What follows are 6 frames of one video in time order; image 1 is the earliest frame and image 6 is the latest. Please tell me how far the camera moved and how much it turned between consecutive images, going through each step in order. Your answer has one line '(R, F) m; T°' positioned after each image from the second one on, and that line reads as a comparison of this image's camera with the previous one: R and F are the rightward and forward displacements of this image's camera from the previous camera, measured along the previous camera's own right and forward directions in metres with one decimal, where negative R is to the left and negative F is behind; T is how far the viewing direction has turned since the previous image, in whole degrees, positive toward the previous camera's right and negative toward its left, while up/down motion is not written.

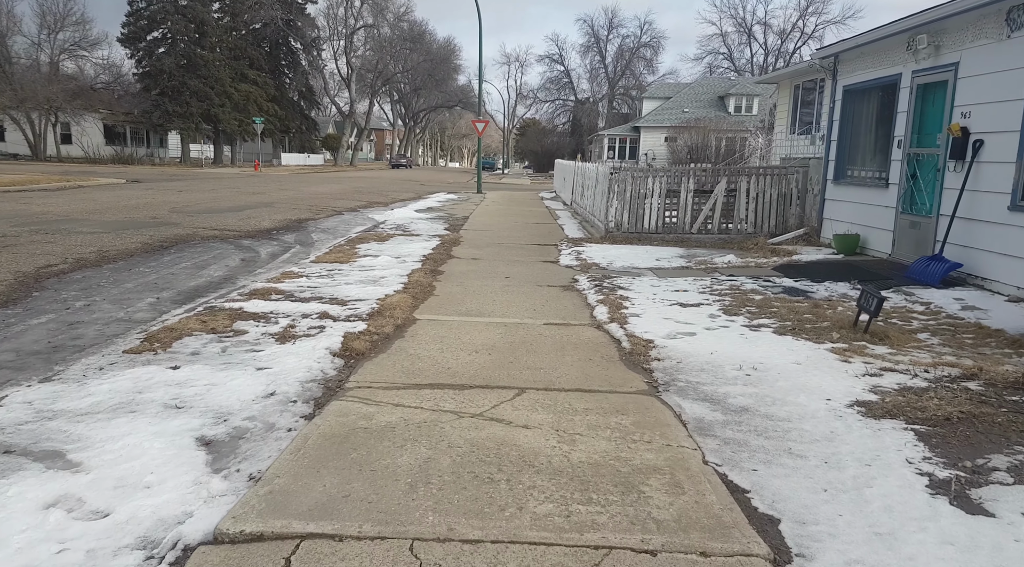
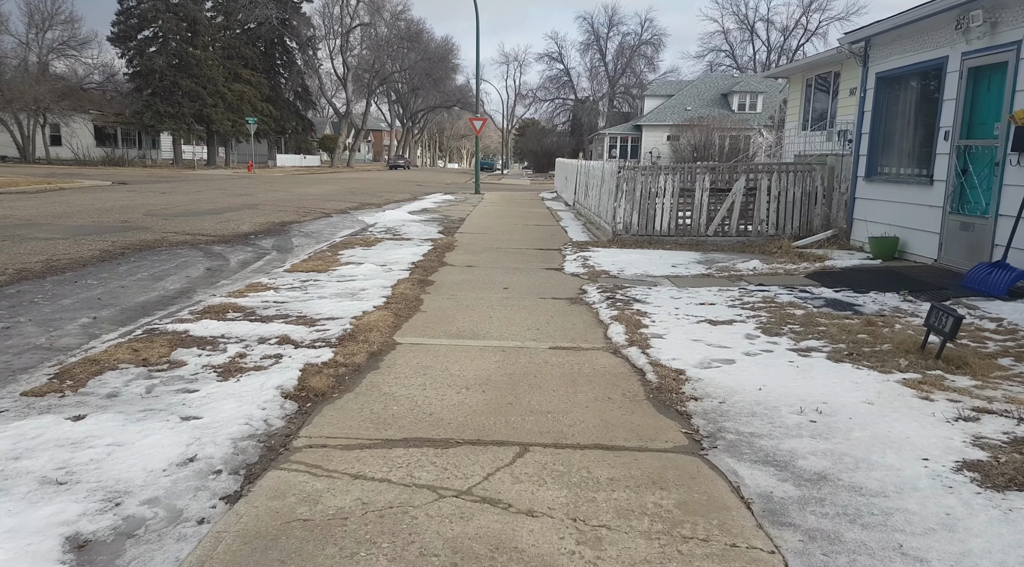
(0.0, +1.2) m; 0°
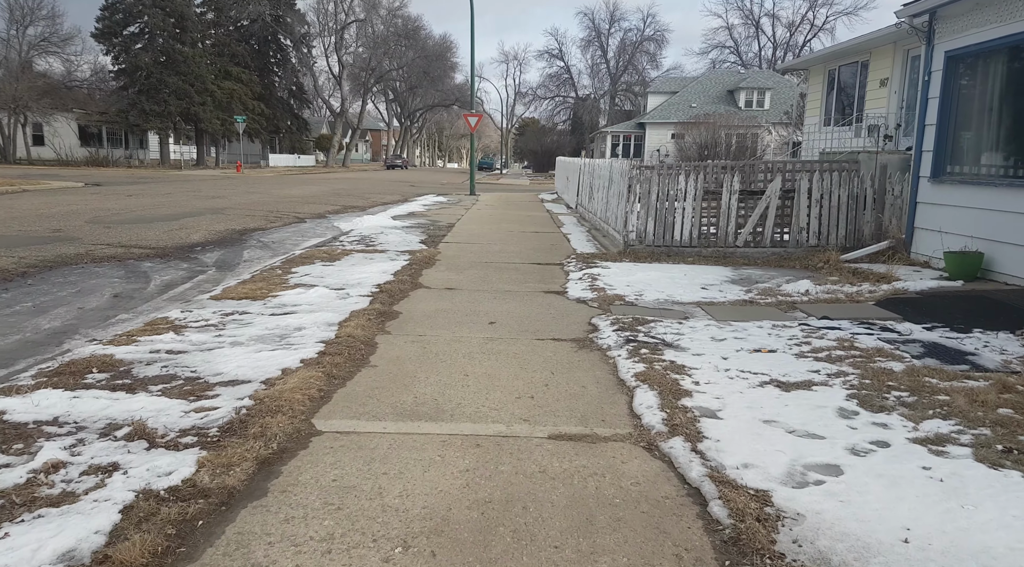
(+0.1, +2.1) m; 0°
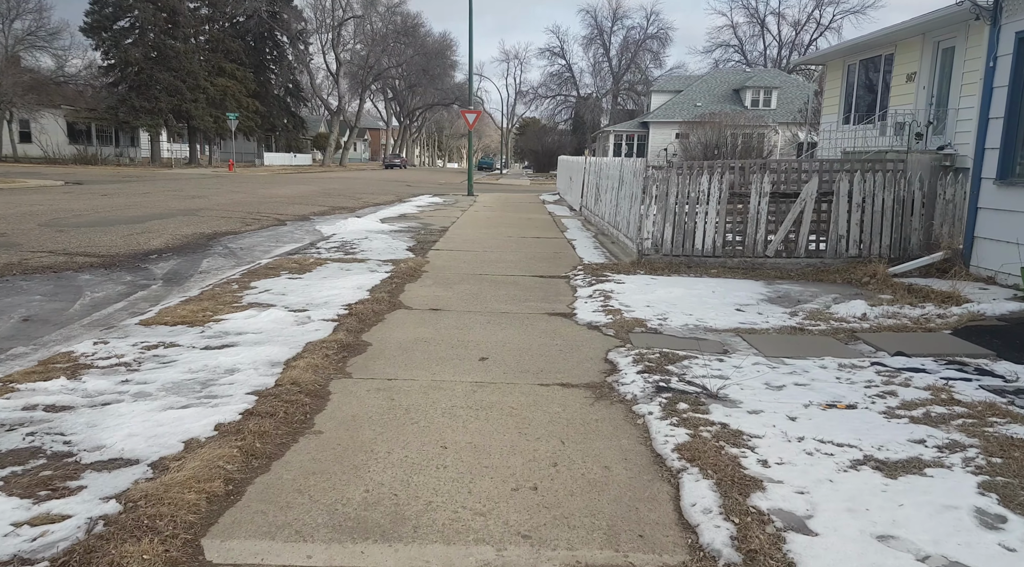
(0.0, +1.4) m; 0°
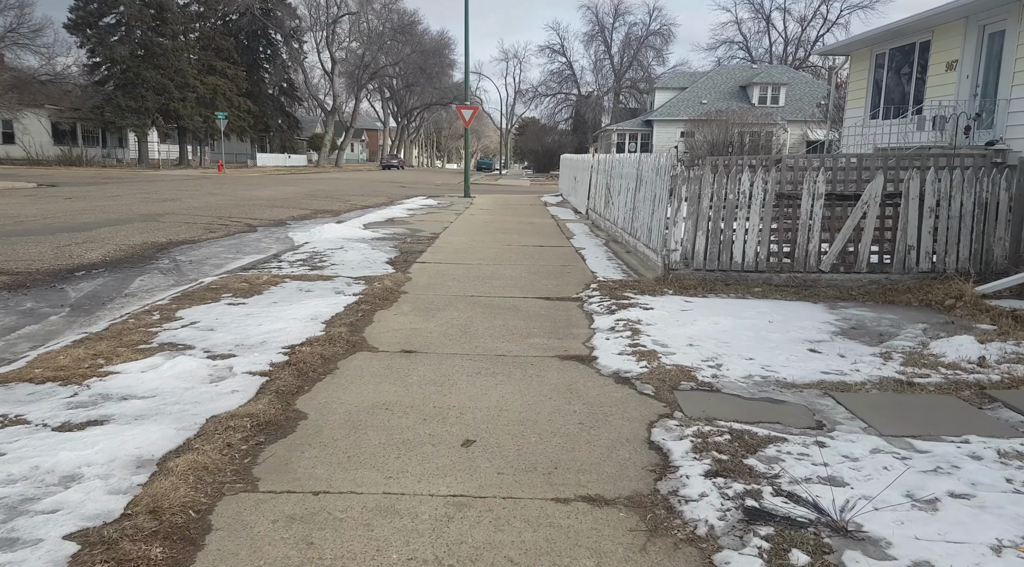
(0.0, +1.7) m; 0°
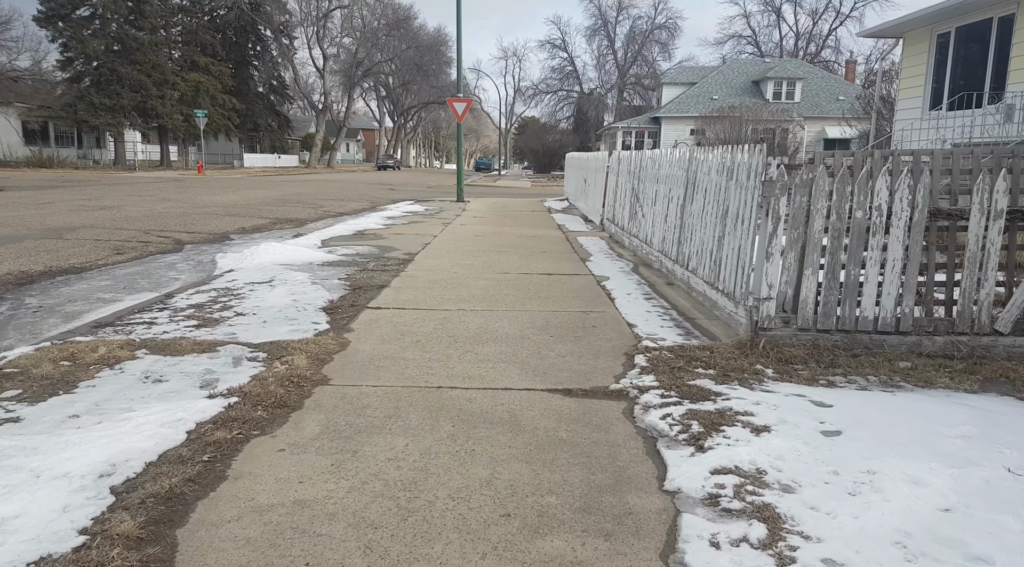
(0.0, +2.9) m; 0°
